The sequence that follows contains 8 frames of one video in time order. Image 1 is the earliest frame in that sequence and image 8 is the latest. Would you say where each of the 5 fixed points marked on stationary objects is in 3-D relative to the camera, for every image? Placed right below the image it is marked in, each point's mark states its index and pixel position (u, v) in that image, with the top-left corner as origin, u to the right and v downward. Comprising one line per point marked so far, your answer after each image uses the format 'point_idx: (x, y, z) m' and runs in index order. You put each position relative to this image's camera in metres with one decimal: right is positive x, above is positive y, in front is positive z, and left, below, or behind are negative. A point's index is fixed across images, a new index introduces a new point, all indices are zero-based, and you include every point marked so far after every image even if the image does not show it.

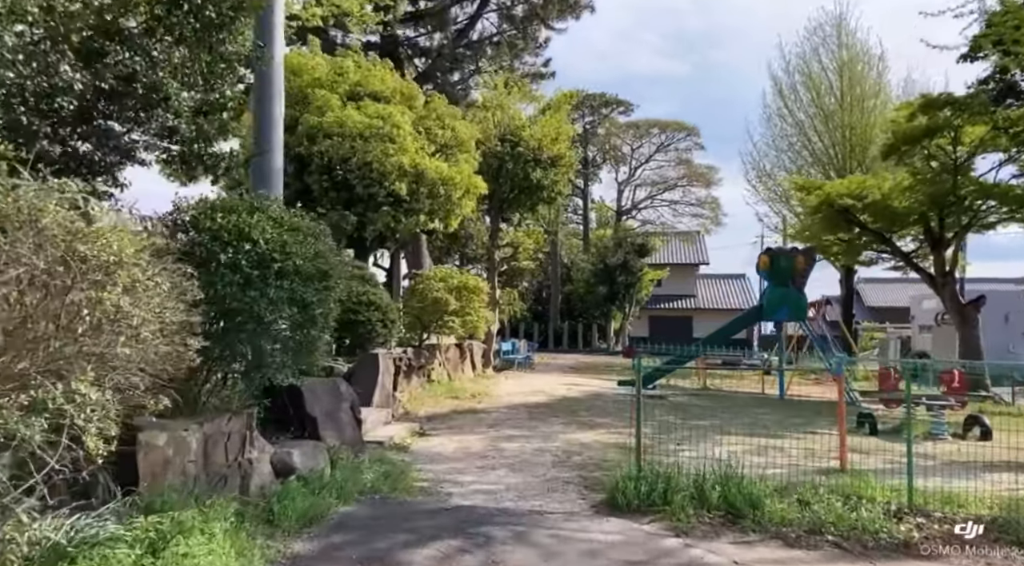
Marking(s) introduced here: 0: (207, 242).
0: (-1.9, +0.3, +5.1) m
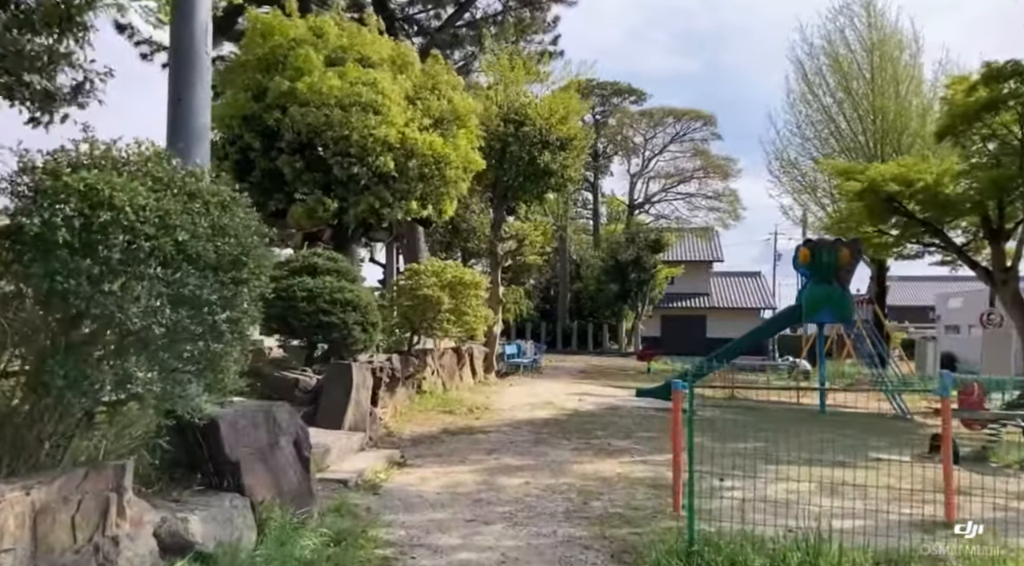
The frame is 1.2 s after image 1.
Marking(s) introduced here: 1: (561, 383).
0: (-1.9, +0.3, +3.4) m
1: (+1.0, -2.0, +16.5) m
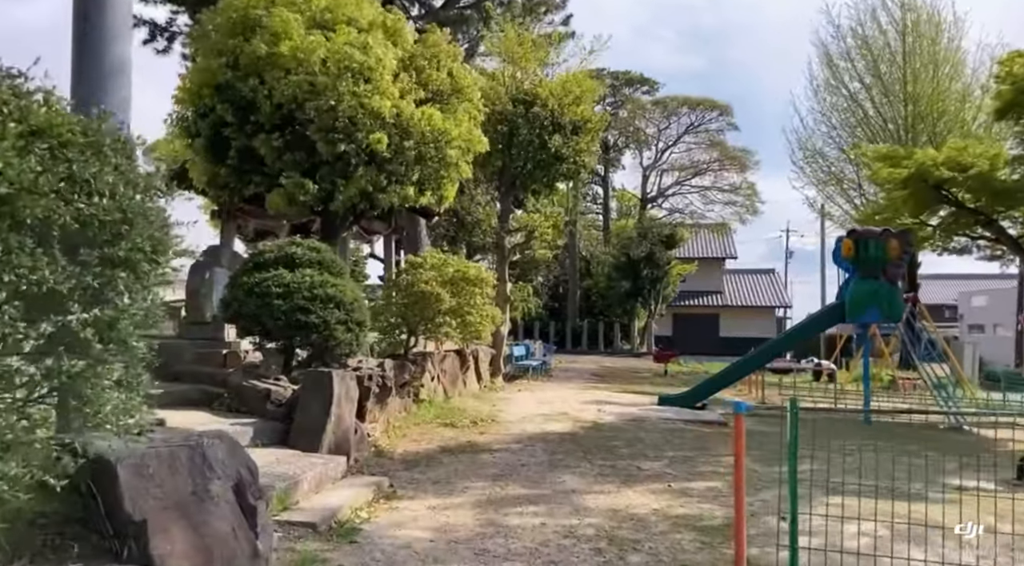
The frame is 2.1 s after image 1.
0: (-1.9, +0.4, +2.0) m
1: (+1.2, -2.0, +15.2) m
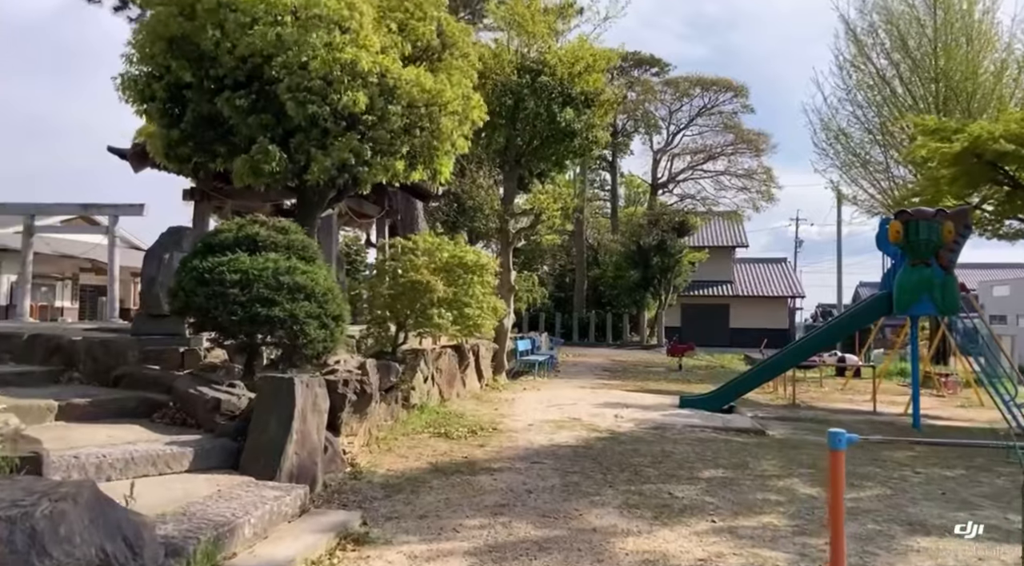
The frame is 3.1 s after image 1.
0: (-1.9, +0.4, +0.7) m
1: (+1.2, -1.8, +13.9) m
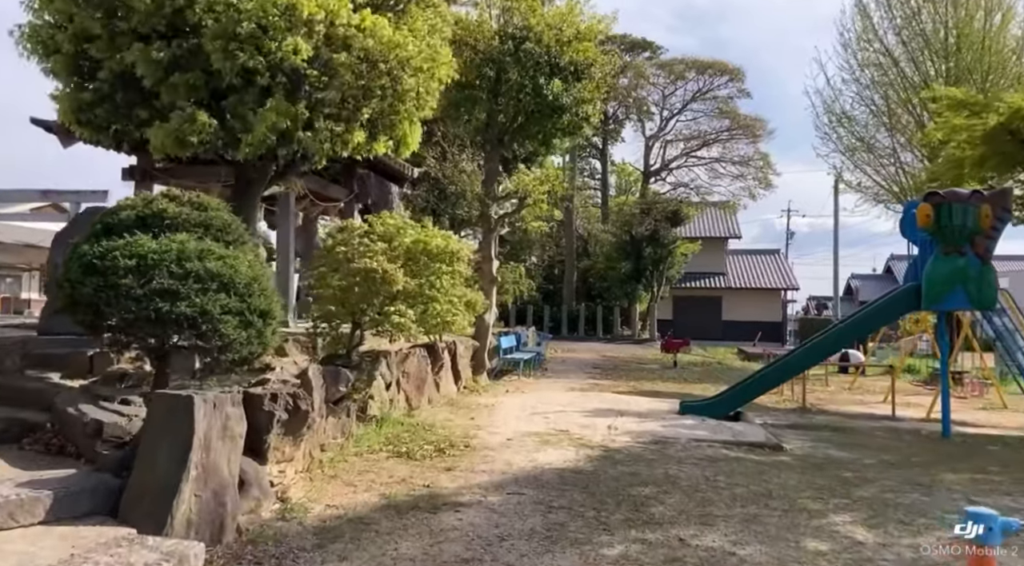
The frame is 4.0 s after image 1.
0: (-2.0, +0.4, -0.6) m
1: (+0.9, -1.6, +12.6) m
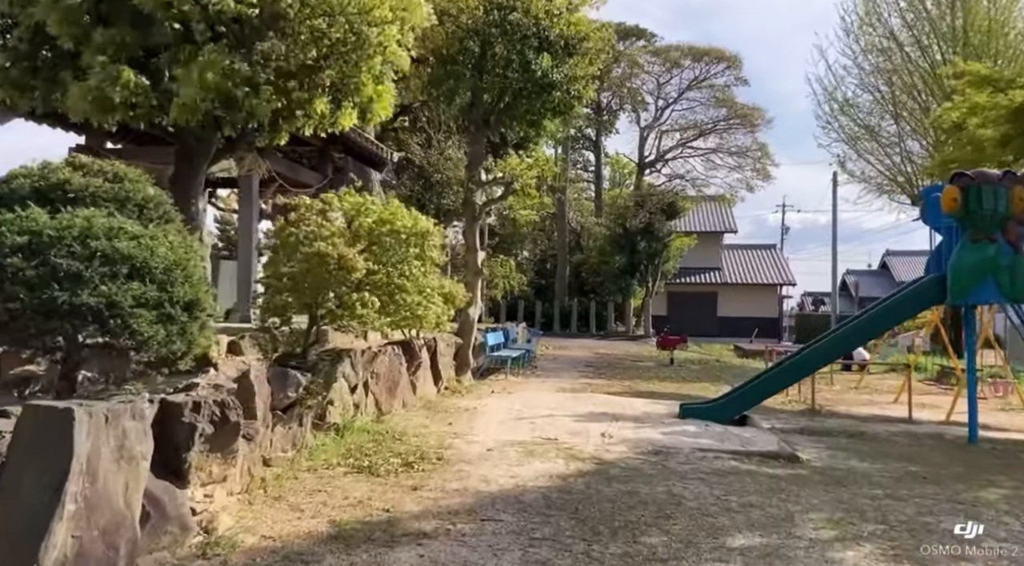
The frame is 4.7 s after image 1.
0: (-2.1, +0.5, -1.5) m
1: (+0.7, -1.5, +11.7) m
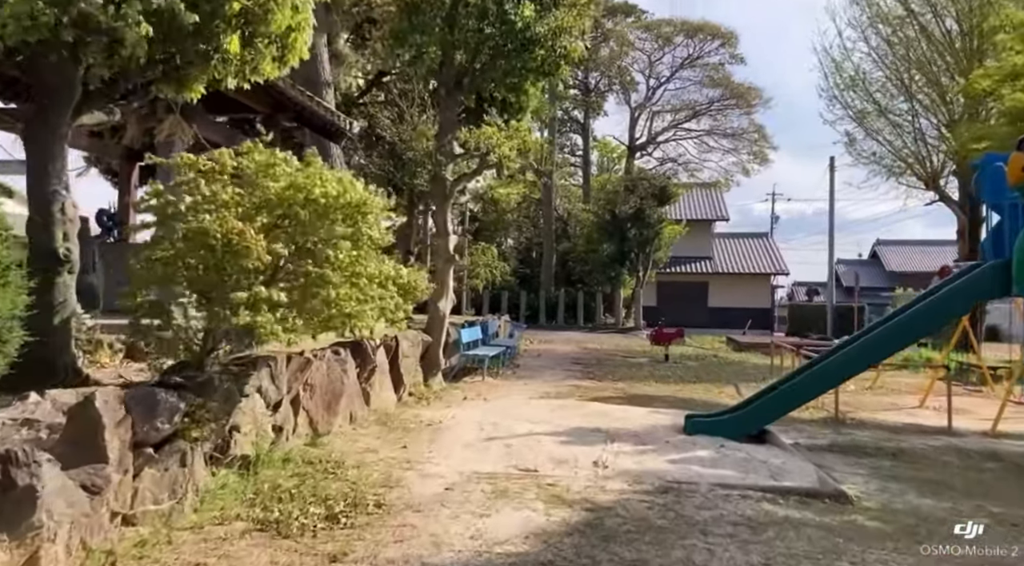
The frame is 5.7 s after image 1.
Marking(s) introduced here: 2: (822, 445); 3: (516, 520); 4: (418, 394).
0: (-2.2, +0.4, -3.1) m
1: (+0.4, -1.4, +10.2) m
2: (+2.9, -1.5, +7.7) m
3: (0.0, -1.3, +4.5) m
4: (-1.1, -1.2, +9.2) m
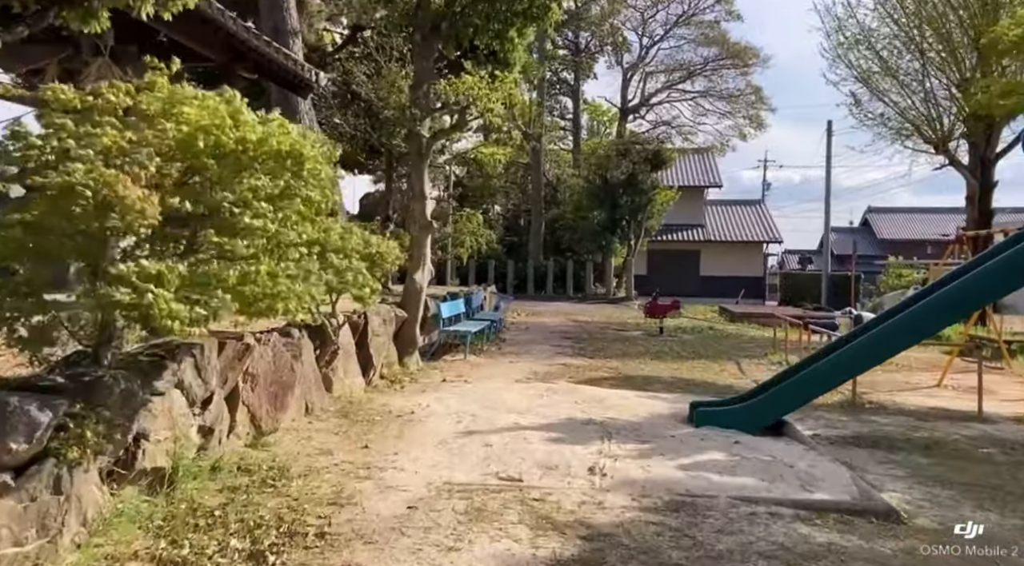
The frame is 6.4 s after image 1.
0: (-2.2, +0.3, -4.2) m
1: (+0.3, -1.0, +9.2) m
2: (+2.8, -1.3, +6.8) m
3: (-0.1, -1.2, +3.6) m
4: (-1.2, -0.9, +8.2) m
